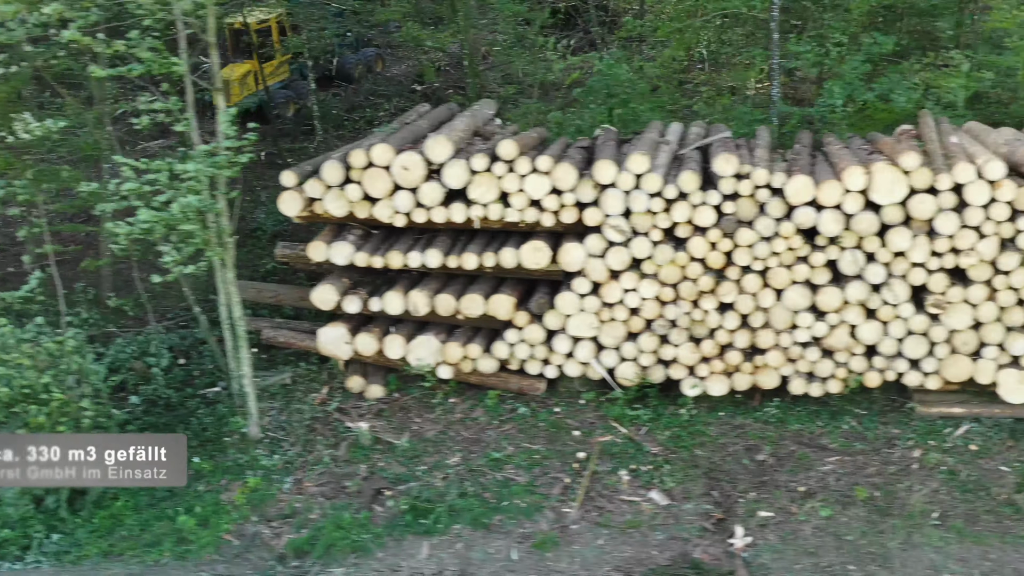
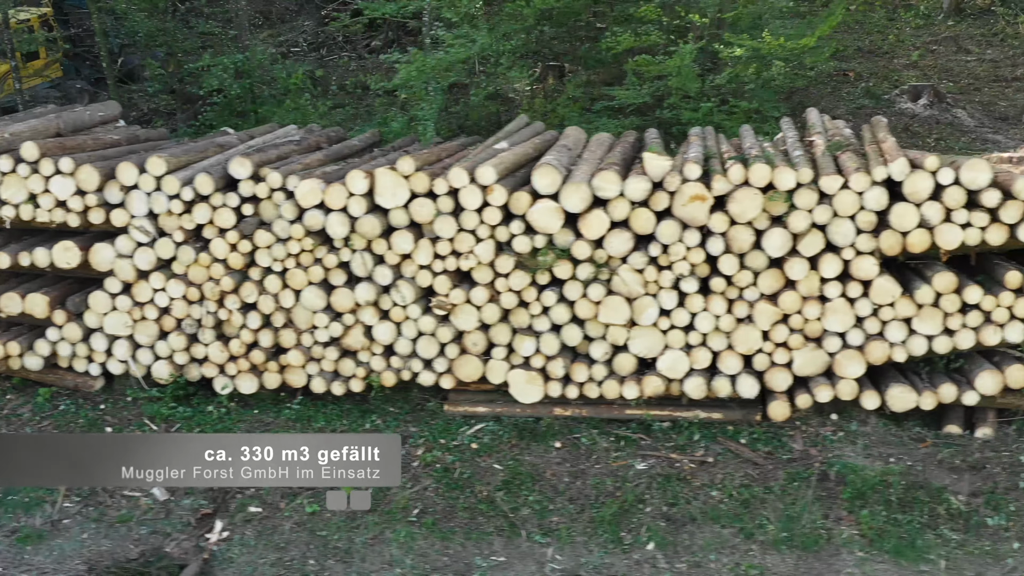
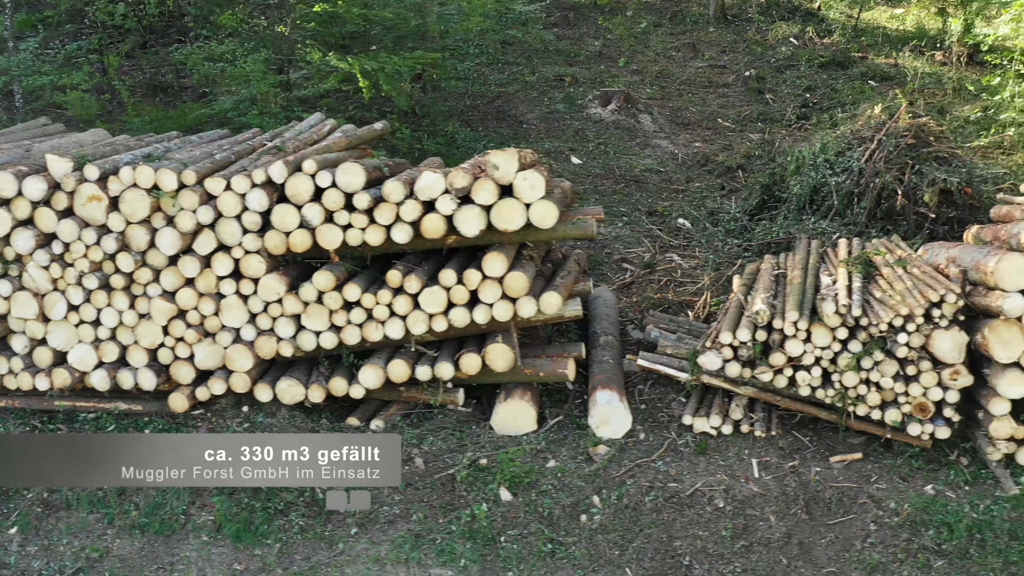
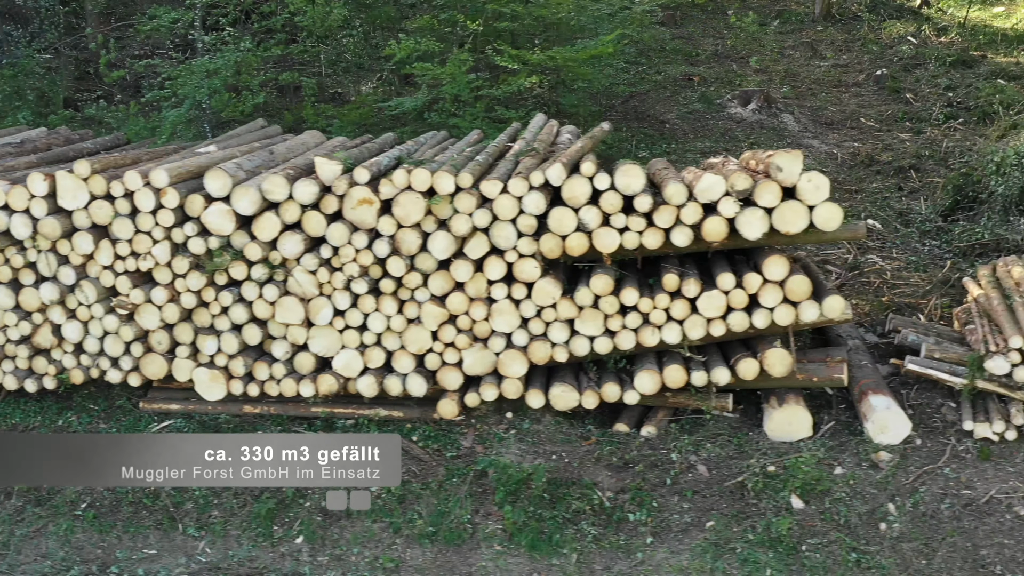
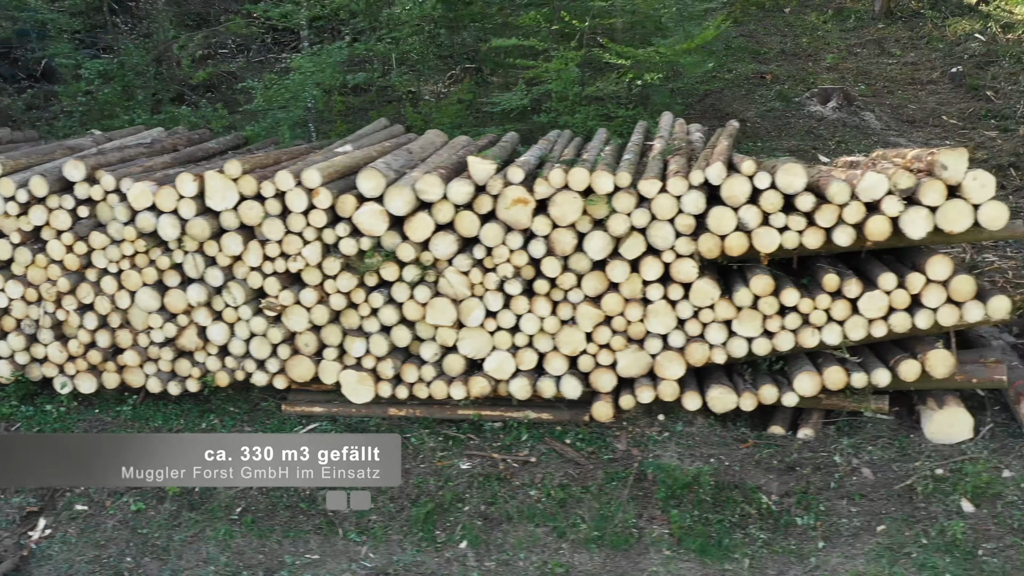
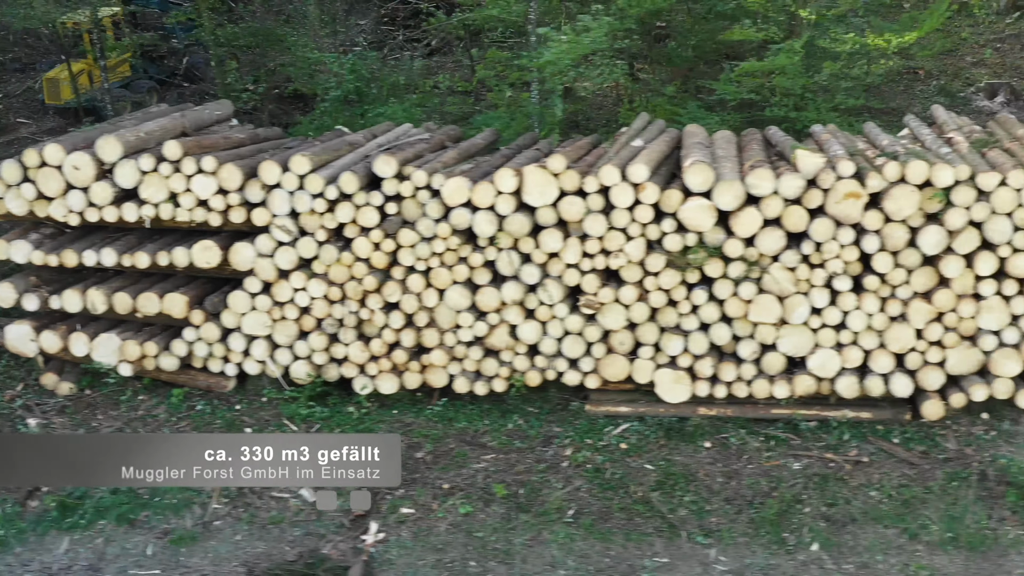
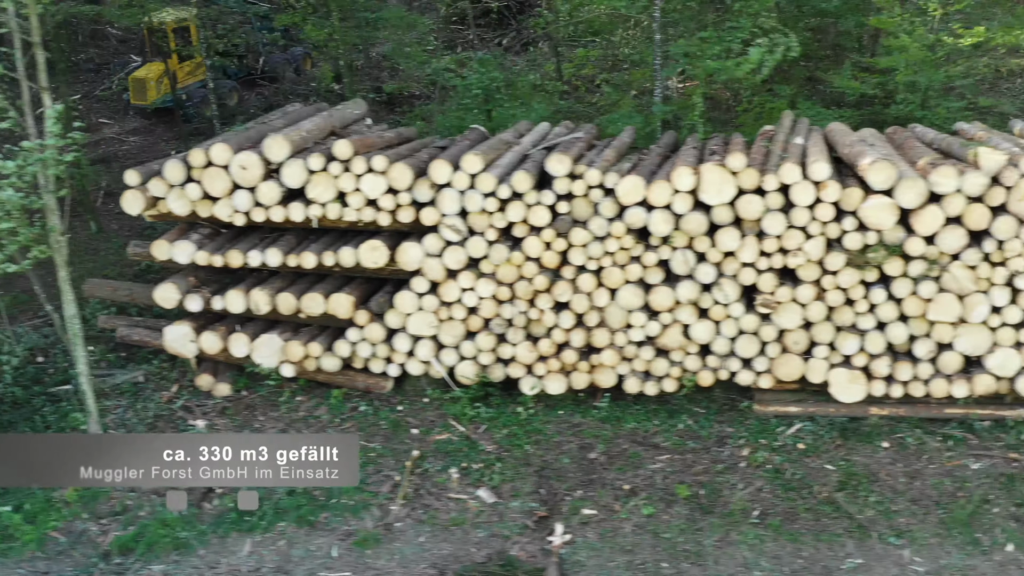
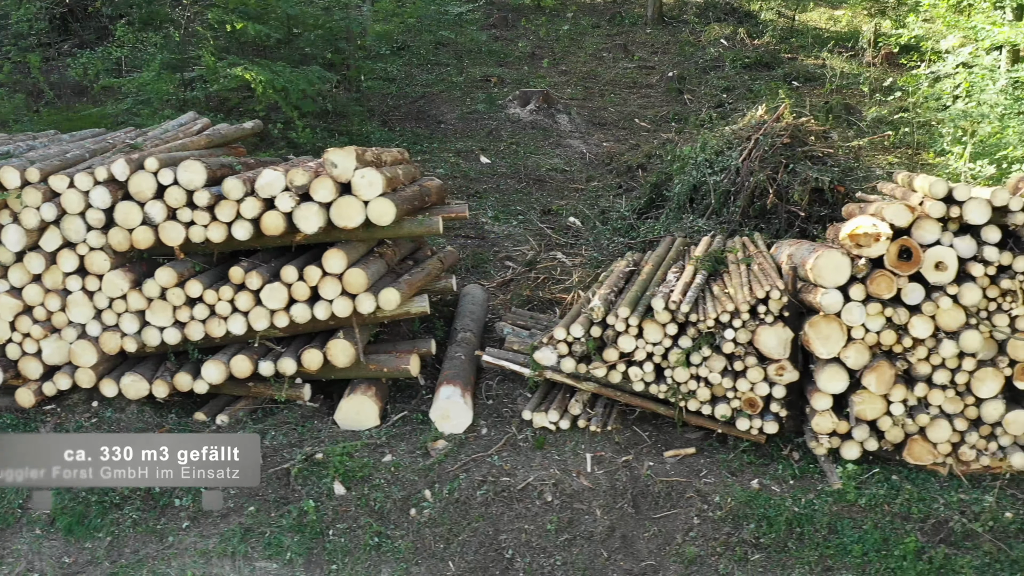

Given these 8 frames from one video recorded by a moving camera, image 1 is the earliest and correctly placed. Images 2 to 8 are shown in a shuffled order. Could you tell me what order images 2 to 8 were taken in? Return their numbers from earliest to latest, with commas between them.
7, 6, 2, 5, 4, 3, 8
